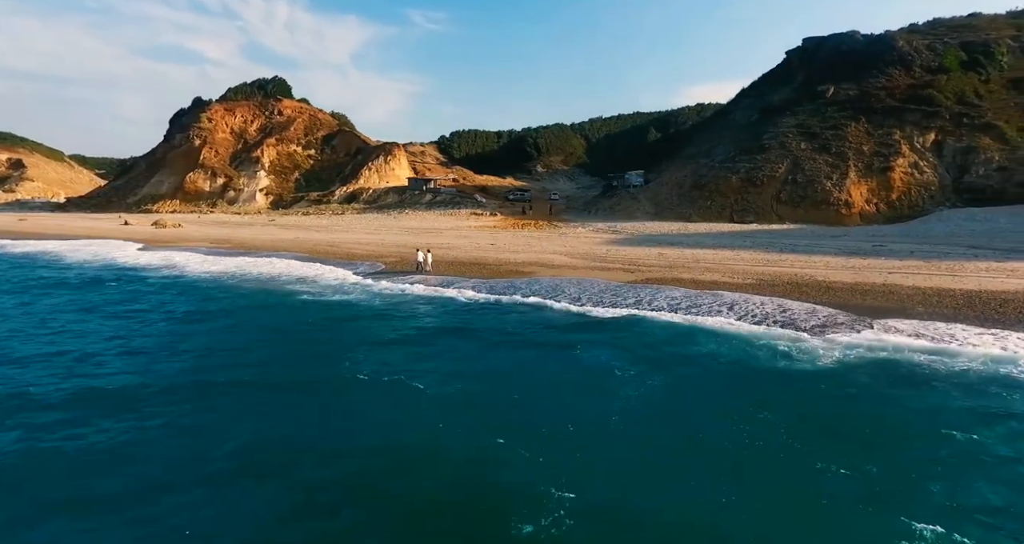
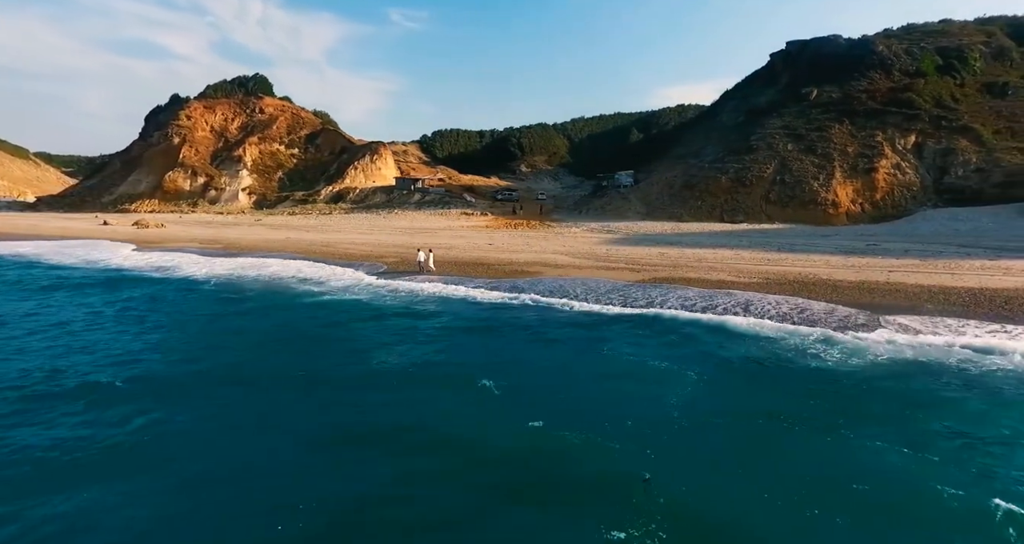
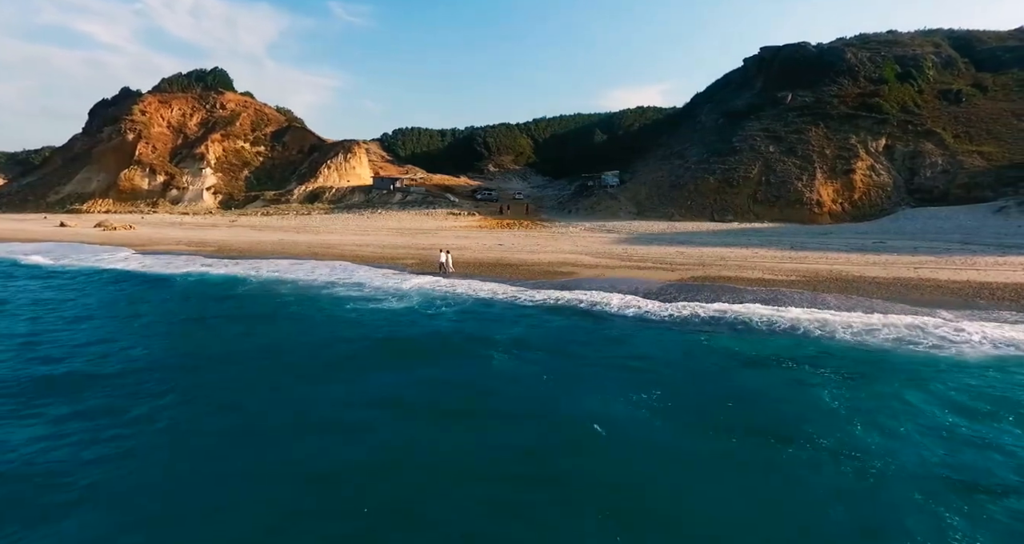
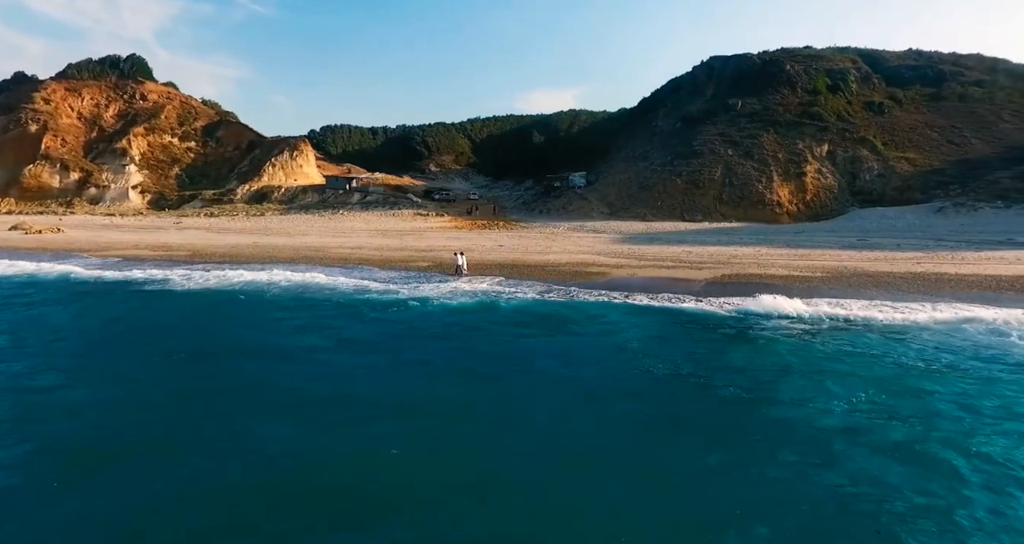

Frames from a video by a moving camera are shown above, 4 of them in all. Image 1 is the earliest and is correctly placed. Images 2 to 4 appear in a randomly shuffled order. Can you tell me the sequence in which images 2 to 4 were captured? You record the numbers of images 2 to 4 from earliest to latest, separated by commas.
2, 3, 4
